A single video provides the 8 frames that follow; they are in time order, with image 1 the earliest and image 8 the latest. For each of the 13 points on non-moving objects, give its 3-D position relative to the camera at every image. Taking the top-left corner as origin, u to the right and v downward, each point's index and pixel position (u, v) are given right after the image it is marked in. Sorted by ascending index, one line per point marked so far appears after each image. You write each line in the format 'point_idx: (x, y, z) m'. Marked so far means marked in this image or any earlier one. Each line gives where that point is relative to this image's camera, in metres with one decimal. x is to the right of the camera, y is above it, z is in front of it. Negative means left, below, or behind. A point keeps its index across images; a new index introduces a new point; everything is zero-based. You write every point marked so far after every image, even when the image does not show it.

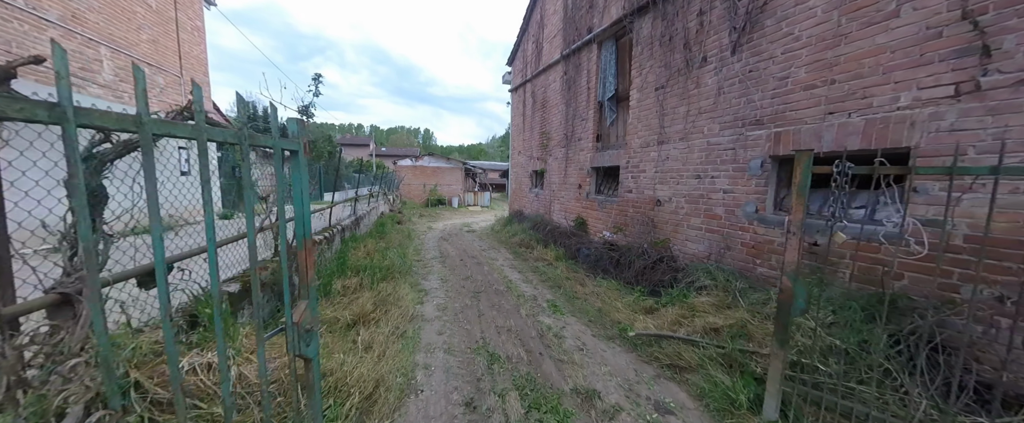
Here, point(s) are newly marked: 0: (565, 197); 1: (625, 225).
0: (+1.1, +0.3, +7.0) m
1: (+1.8, -0.2, +5.1) m
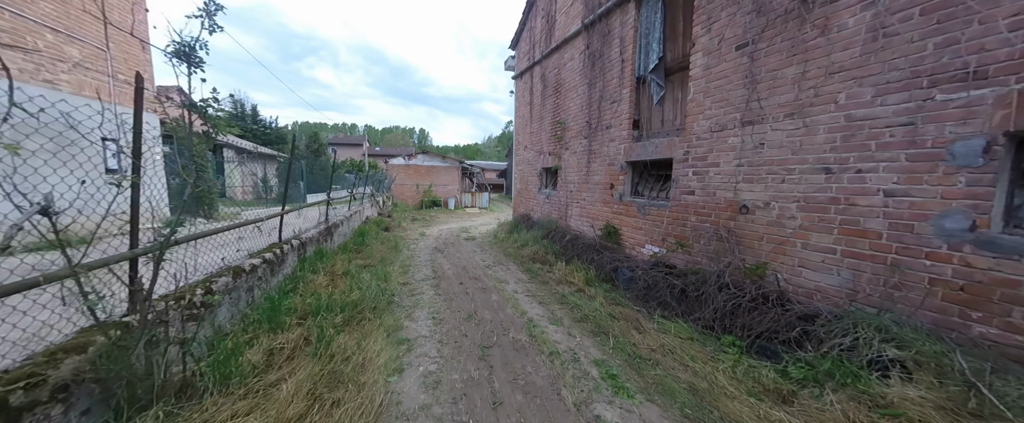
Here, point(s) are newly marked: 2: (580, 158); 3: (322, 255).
0: (+1.3, +0.2, +5.6) m
1: (+2.0, -0.3, +3.7) m
2: (+1.3, +1.0, +5.9) m
3: (-2.7, -0.6, +4.5) m
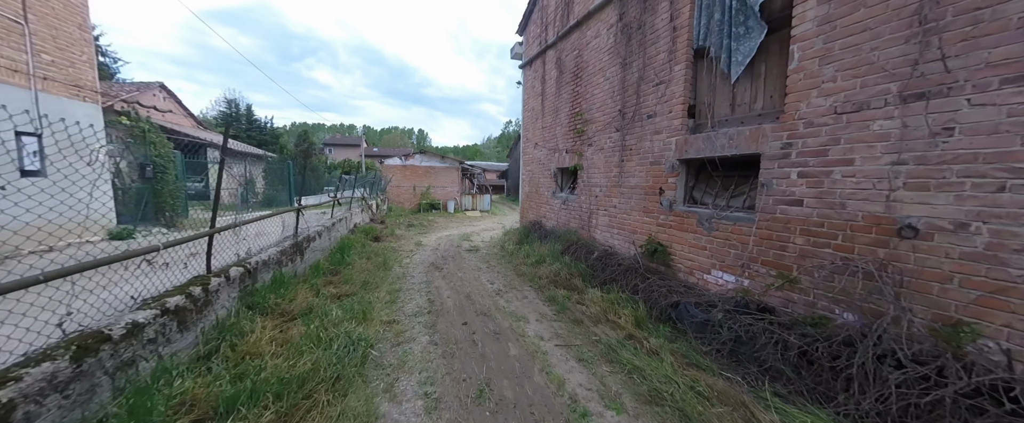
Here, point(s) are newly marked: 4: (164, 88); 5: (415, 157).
0: (+1.6, +0.1, +4.5) m
1: (+2.3, -0.5, +2.6) m
2: (+1.5, +0.9, +4.8) m
3: (-2.5, -0.8, +3.4) m
4: (-20.7, +7.4, +18.7) m
5: (-5.3, +3.0, +17.2) m
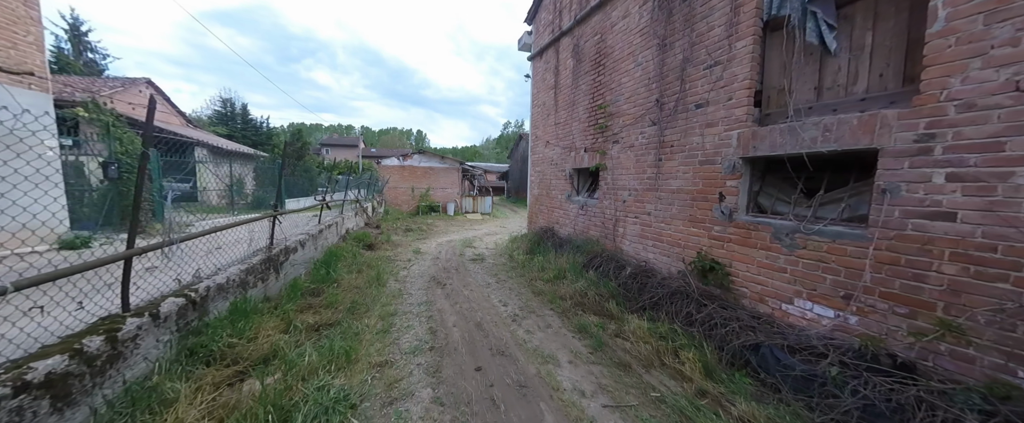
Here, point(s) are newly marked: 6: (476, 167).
0: (+1.8, 0.0, +3.8) m
1: (+2.5, -0.6, +1.9) m
2: (+1.7, +0.7, +4.1) m
3: (-2.3, -0.9, +2.6) m
4: (-20.6, +7.3, +17.9) m
5: (-5.1, +2.8, +16.4) m
6: (-2.2, +2.8, +19.6) m
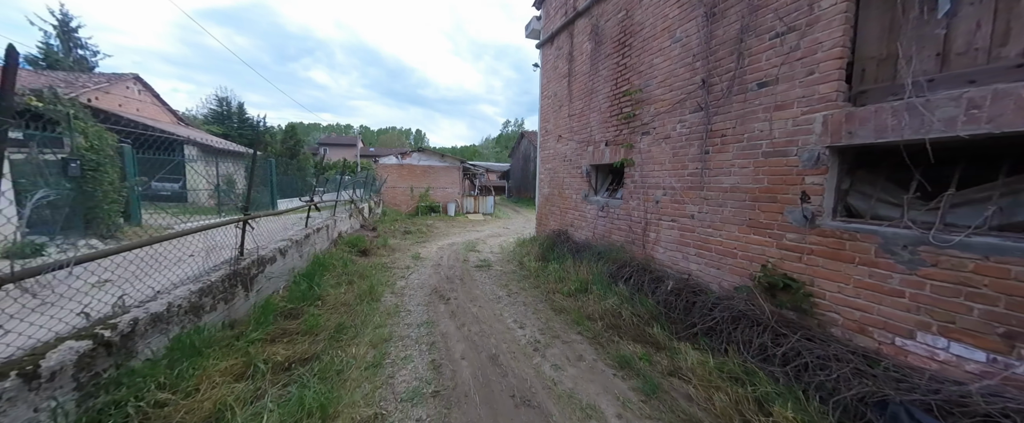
0: (+1.9, 0.0, +3.2) m
1: (+2.7, -0.6, +1.3) m
2: (+1.9, +0.7, +3.5) m
3: (-2.1, -0.9, +2.0) m
4: (-20.4, +7.2, +17.2) m
5: (-5.0, +2.8, +15.8) m
6: (-2.1, +2.8, +19.0) m
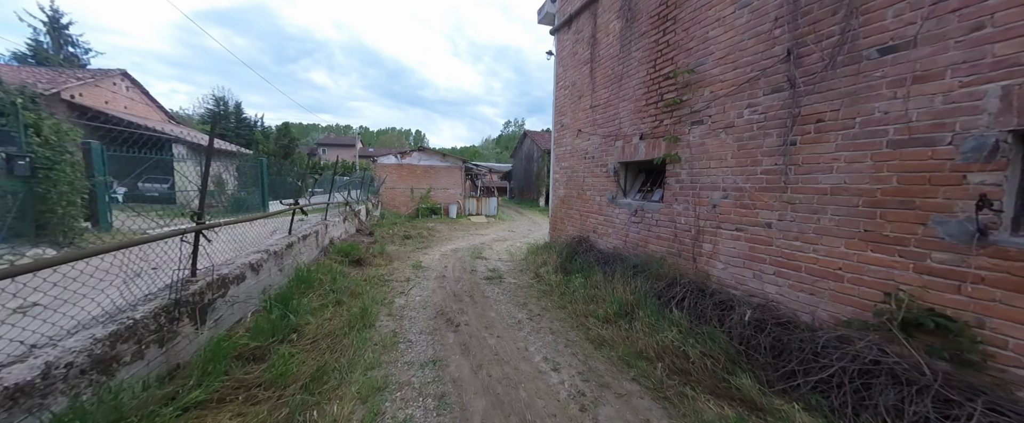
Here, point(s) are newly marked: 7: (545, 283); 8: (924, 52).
0: (+2.2, -0.1, +2.5) m
1: (+2.9, -0.7, +0.6) m
2: (+2.1, +0.7, +2.8) m
3: (-1.9, -1.0, +1.3) m
4: (-20.2, +7.1, +16.5) m
5: (-4.8, +2.7, +15.1) m
6: (-1.9, +2.7, +18.3) m
7: (+0.4, -1.0, +4.3) m
8: (+2.4, +1.0, +1.9) m
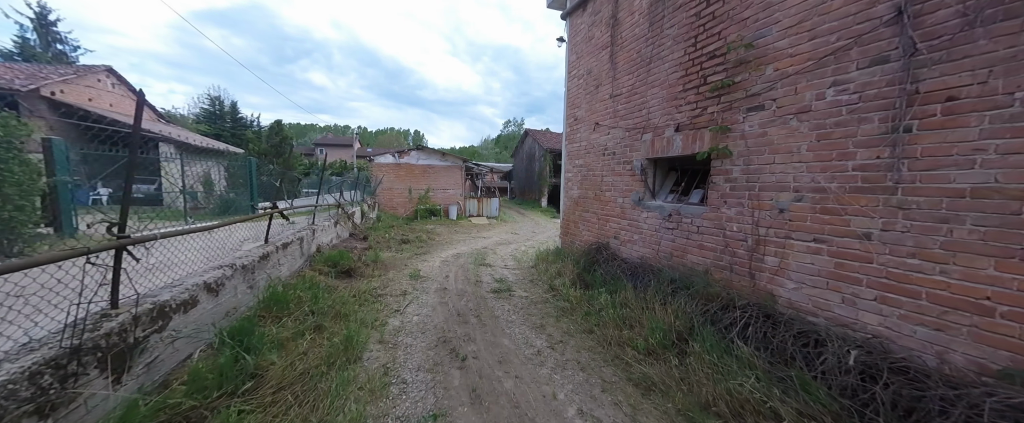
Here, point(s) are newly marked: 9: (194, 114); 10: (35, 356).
0: (+2.3, -0.2, +1.9) m
1: (+3.1, -0.7, 0.0) m
2: (+2.2, +0.6, +2.2) m
3: (-1.7, -1.0, +0.7) m
4: (-20.1, +7.0, +15.8) m
5: (-4.7, +2.7, +14.5) m
6: (-1.8, +2.6, +17.7) m
7: (+0.6, -1.1, +3.7) m
8: (+2.6, +0.9, +1.3) m
9: (-19.6, +6.0, +19.3) m
10: (-2.1, -0.6, +1.4) m
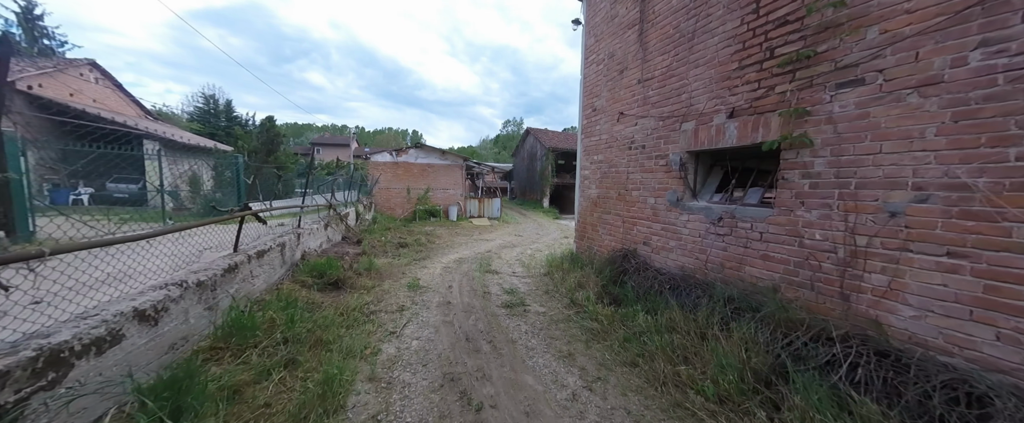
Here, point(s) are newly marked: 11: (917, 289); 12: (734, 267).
0: (+2.5, -0.2, +1.4) m
1: (+3.3, -0.7, -0.6) m
2: (+2.4, +0.6, +1.6) m
3: (-1.5, -1.0, +0.1) m
4: (-20.0, +7.0, +15.1) m
5: (-4.5, +2.6, +13.9) m
6: (-1.7, +2.6, +17.1) m
7: (+0.8, -1.1, +3.1) m
8: (+2.8, +0.9, +0.7) m
9: (-19.5, +6.0, +18.6) m
10: (-1.9, -0.7, +0.8) m
11: (+2.3, -0.4, +1.8) m
12: (+2.0, -0.5, +2.8) m
